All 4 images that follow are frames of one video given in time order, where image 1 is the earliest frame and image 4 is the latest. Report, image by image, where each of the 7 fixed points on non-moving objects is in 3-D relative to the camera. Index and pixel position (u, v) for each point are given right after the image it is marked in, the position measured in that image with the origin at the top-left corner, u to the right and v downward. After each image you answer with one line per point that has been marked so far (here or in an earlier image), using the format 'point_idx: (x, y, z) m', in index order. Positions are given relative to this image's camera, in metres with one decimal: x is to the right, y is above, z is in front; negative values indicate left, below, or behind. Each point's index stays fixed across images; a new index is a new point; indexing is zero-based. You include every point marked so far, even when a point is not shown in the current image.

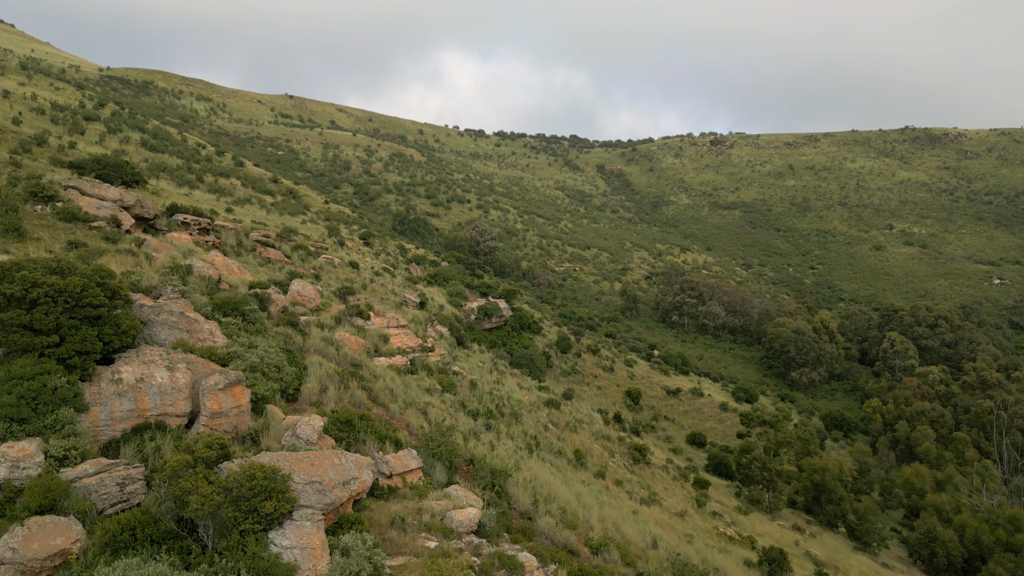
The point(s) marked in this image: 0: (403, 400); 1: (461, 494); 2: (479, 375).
0: (-2.0, -2.1, +11.6) m
1: (-0.7, -2.9, +8.6) m
2: (-1.0, -2.7, +19.3) m
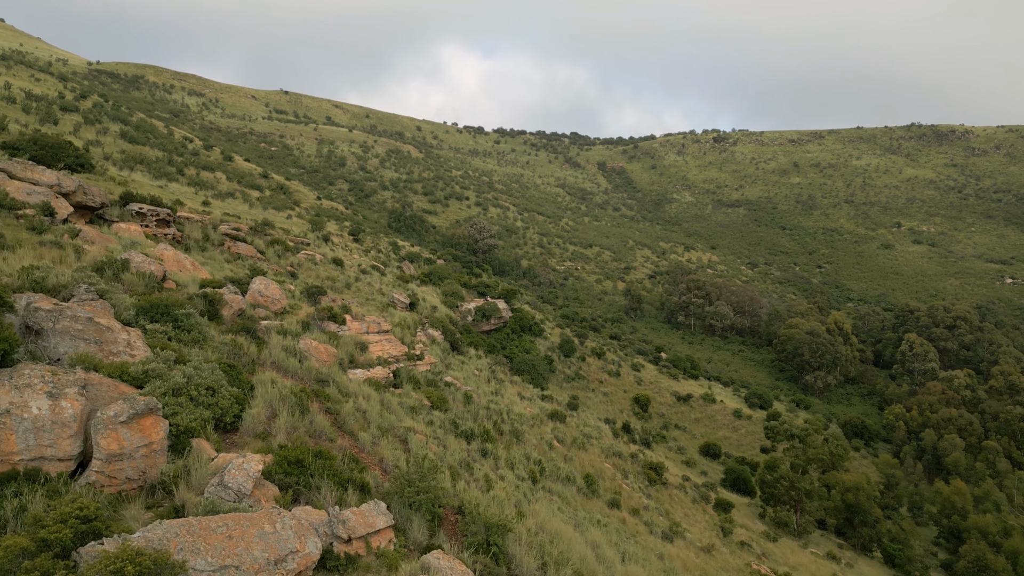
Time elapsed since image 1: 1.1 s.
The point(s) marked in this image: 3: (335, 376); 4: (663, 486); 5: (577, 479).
0: (-2.0, -2.1, +9.4) m
1: (-0.7, -2.8, +6.4) m
2: (-1.0, -2.7, +17.1) m
3: (-3.0, -1.5, +10.6) m
4: (+4.4, -5.7, +18.0) m
5: (+1.4, -4.2, +13.7) m
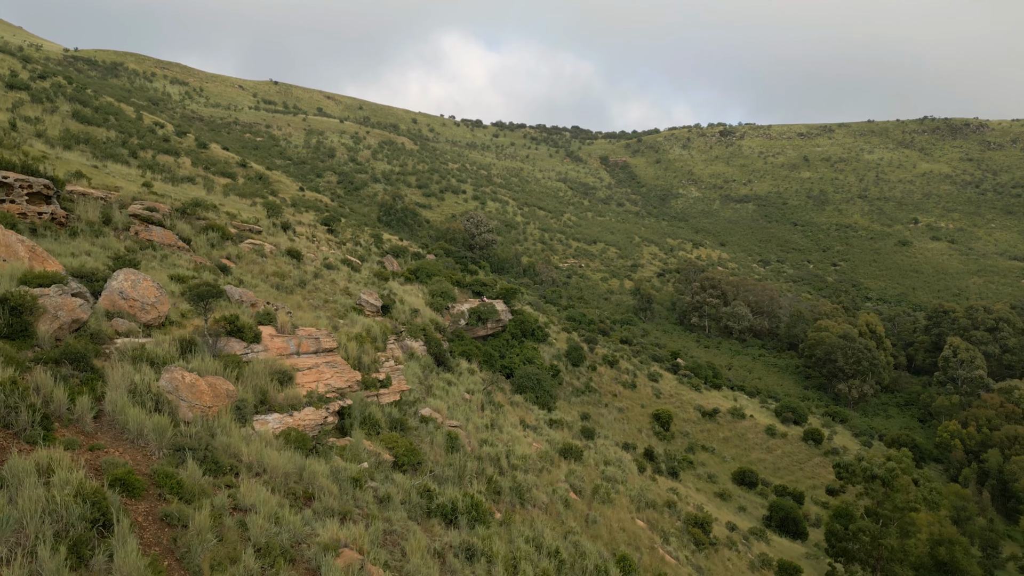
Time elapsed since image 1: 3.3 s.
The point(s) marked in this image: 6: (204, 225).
0: (-2.0, -2.1, +5.1) m
1: (-0.7, -2.8, +2.1) m
2: (-1.0, -2.7, +12.8) m
3: (-3.0, -1.5, +6.3) m
4: (+4.4, -5.7, +13.7) m
5: (+1.5, -4.2, +9.4) m
6: (-7.8, +1.6, +15.7) m
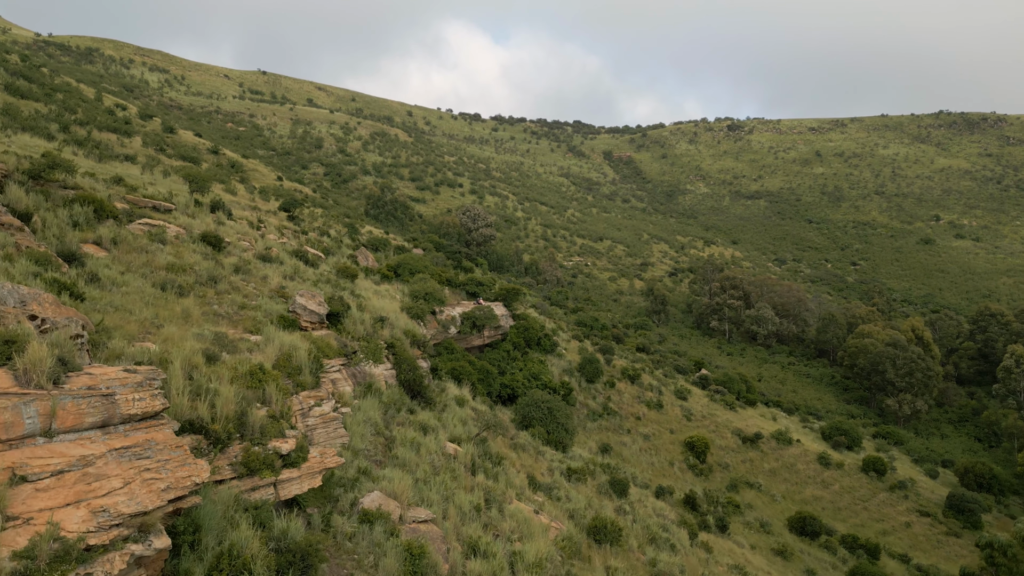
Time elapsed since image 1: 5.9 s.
0: (-1.9, -2.1, +0.3) m
1: (-0.6, -2.8, -2.8) m
2: (-0.9, -2.7, +7.9) m
3: (-2.9, -1.5, +1.5) m
4: (+4.5, -5.7, +8.9) m
5: (+1.6, -4.2, +4.6) m
6: (-7.7, +1.6, +10.8) m
